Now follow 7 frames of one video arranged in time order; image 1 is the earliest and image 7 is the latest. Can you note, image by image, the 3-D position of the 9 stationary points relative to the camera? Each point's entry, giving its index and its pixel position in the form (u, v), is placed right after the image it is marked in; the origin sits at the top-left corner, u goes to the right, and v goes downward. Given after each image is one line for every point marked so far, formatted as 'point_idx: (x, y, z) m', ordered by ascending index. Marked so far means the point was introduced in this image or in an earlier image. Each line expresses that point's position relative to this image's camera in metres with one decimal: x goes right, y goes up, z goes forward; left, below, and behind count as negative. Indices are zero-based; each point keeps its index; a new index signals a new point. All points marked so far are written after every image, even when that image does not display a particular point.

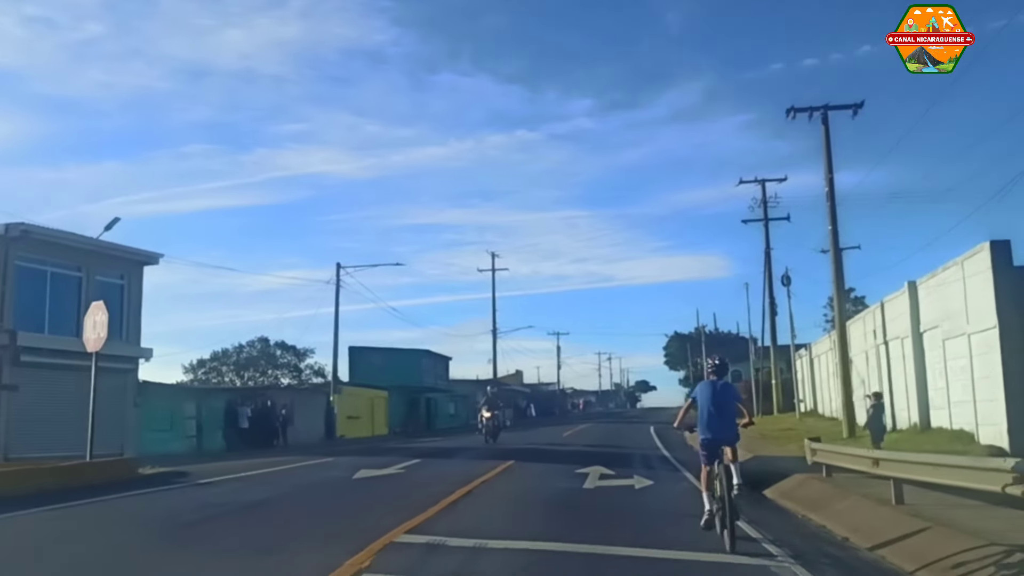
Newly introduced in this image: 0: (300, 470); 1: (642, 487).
0: (-4.1, -3.5, +18.5) m
1: (+2.4, -3.6, +17.2) m
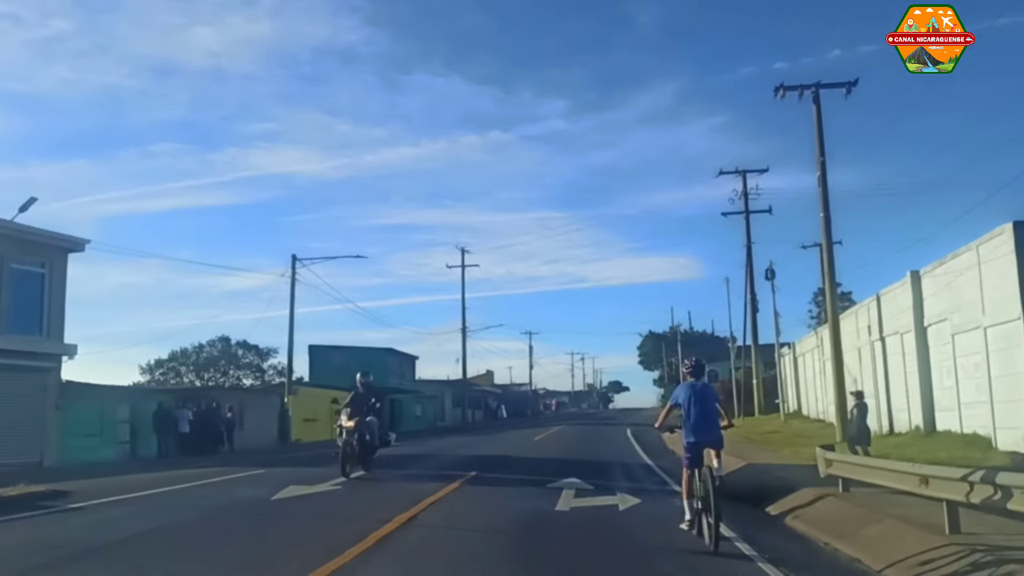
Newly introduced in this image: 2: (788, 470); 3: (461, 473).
0: (-4.8, -3.2, +15.5) m
1: (+1.7, -3.3, +14.4) m
2: (+5.7, -3.8, +19.7) m
3: (-1.0, -3.6, +18.5) m
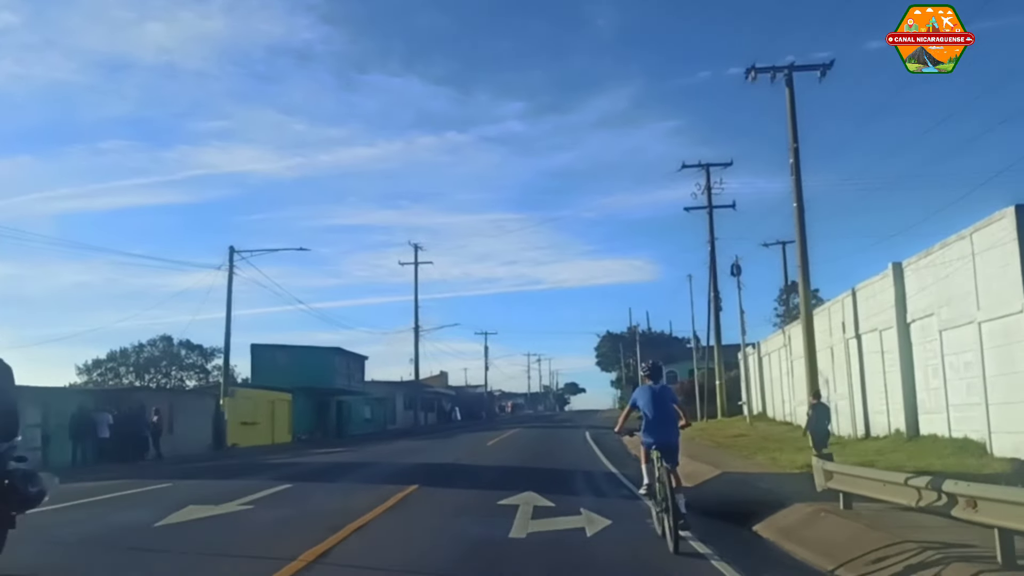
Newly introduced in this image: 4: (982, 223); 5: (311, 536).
0: (-5.5, -2.9, +12.9) m
1: (+1.0, -3.0, +12.1) m
2: (+4.8, -3.6, +17.6) m
3: (-1.9, -3.3, +16.1) m
4: (+9.7, +1.3, +19.7) m
5: (-2.2, -2.7, +10.6) m
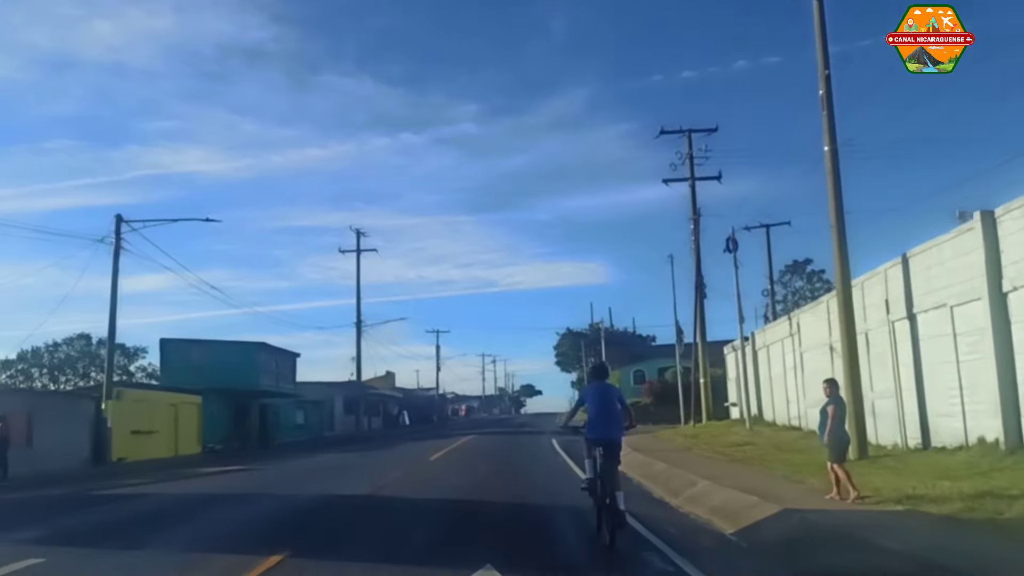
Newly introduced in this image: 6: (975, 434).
0: (-5.9, -2.1, +5.5) m
1: (+0.7, -2.2, +5.0) m
2: (+4.2, -2.7, +10.7) m
3: (-2.4, -2.5, +8.9) m
4: (+9.0, +2.2, +13.1) m
5: (-2.5, -1.9, +3.4) m
6: (+9.4, -3.0, +19.4) m
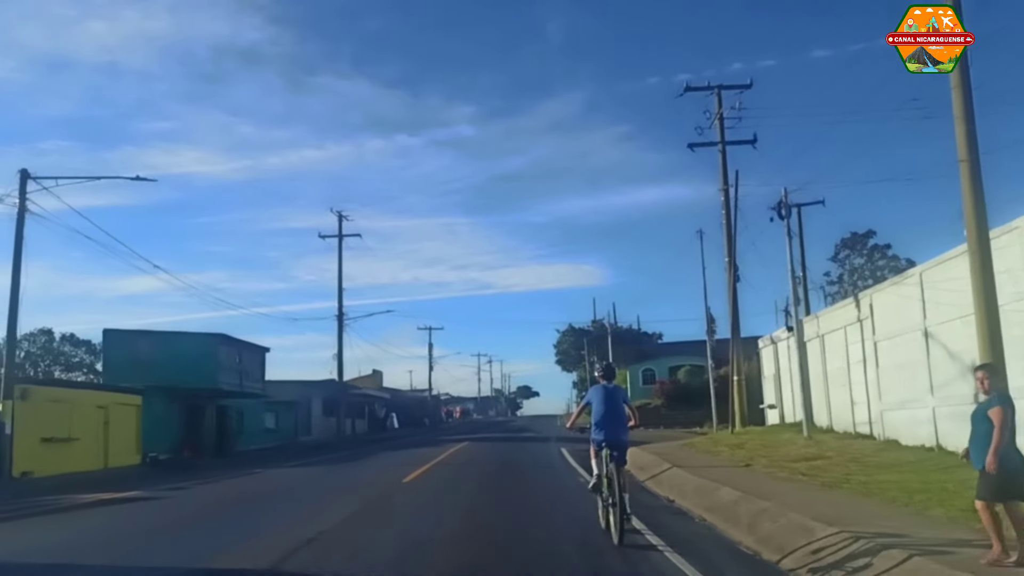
0: (-5.7, -1.3, -1.0) m
1: (+0.9, -1.4, -1.5) m
2: (+4.3, -2.0, +4.2) m
3: (-2.2, -1.7, +2.4) m
4: (+9.1, +2.9, +6.6) m
5: (-2.3, -1.1, -3.1) m
6: (+9.5, -2.2, +13.0) m
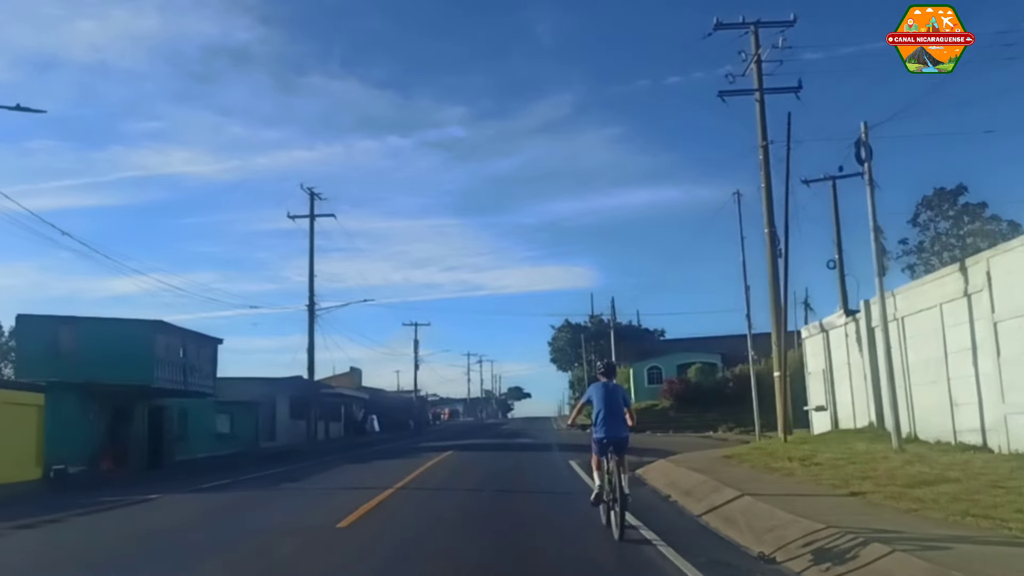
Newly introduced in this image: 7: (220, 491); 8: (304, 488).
0: (-5.5, -0.4, -7.7) m
1: (+1.1, -0.5, -8.1) m
2: (+4.5, -1.1, -2.3) m
3: (-2.1, -0.8, -4.2) m
4: (+9.3, +3.7, +0.1) m
5: (-2.1, -0.2, -9.8) m
6: (+9.5, -1.4, +6.5) m
7: (-5.8, -4.2, +19.3) m
8: (-4.1, -3.9, +18.2) m
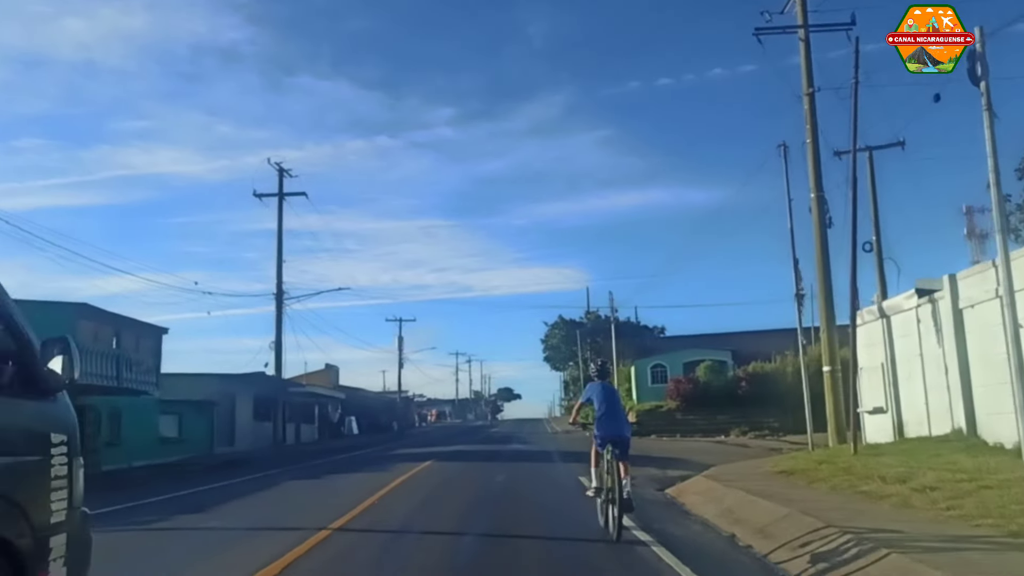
0: (-5.3, +0.3, -13.2) m
1: (+1.3, +0.2, -13.5) m
2: (+4.6, -0.4, -7.7) m
3: (-1.9, -0.1, -9.7) m
4: (+9.4, +4.4, -5.2) m
5: (-1.8, +0.5, -15.2) m
6: (+9.6, -0.8, +1.1) m
7: (-5.9, -3.5, +13.7) m
8: (-4.1, -3.2, +12.7) m
